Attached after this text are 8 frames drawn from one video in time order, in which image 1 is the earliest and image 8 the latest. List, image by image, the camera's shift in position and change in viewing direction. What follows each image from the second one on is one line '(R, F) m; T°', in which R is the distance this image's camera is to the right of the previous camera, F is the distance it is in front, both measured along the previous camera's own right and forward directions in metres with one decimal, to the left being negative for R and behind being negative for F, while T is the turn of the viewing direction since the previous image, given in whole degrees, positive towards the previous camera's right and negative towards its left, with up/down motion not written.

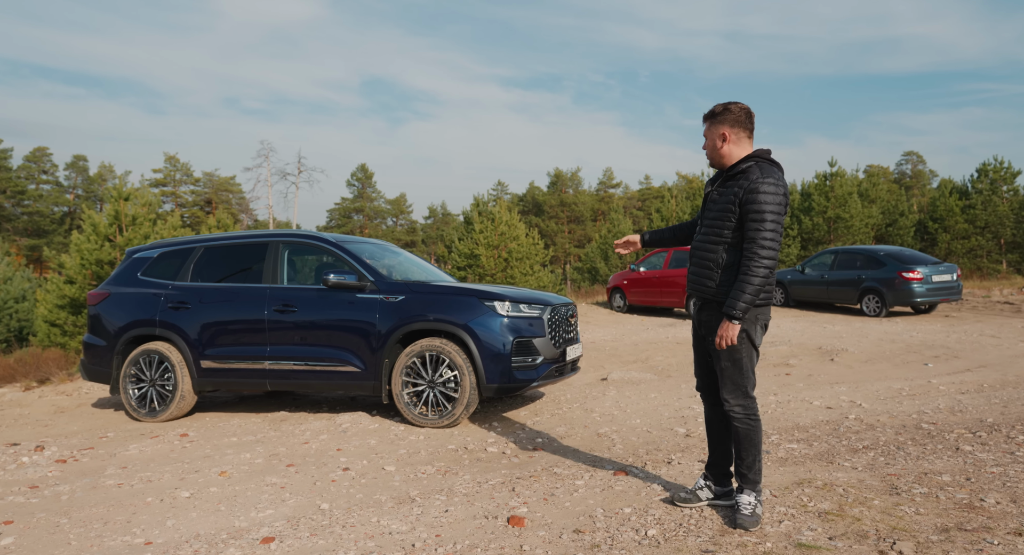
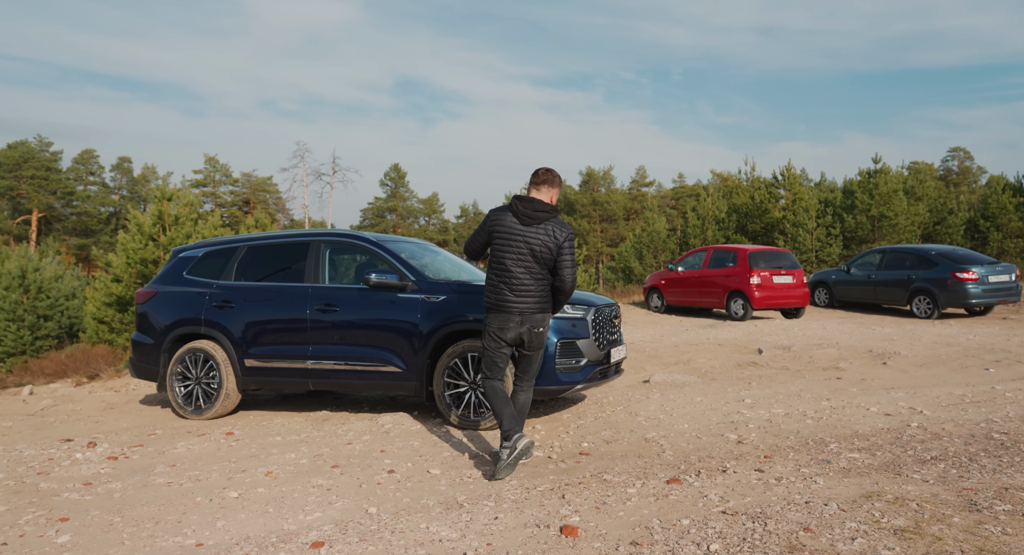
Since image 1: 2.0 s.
(-0.1, +0.1) m; -3°
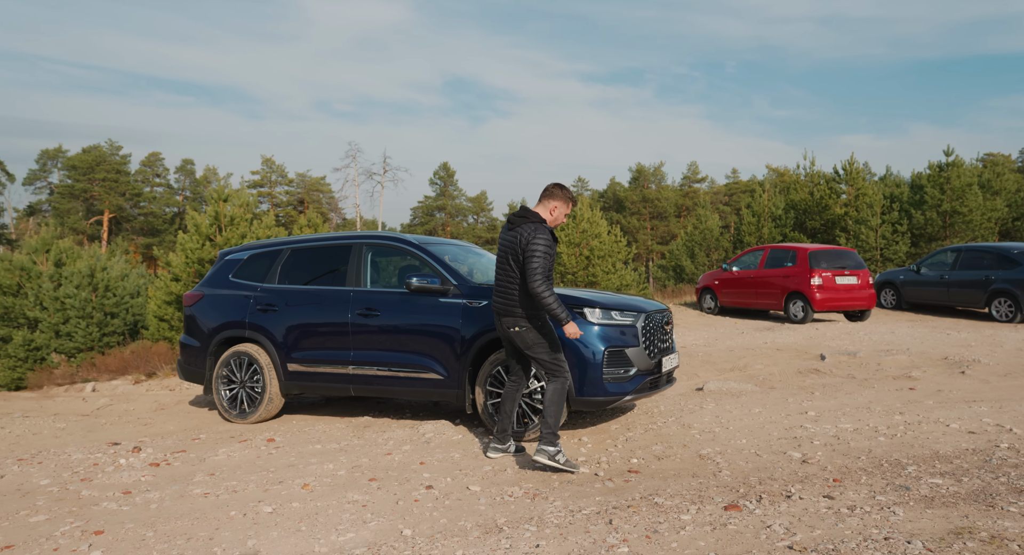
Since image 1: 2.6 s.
(0.0, +0.2) m; -4°
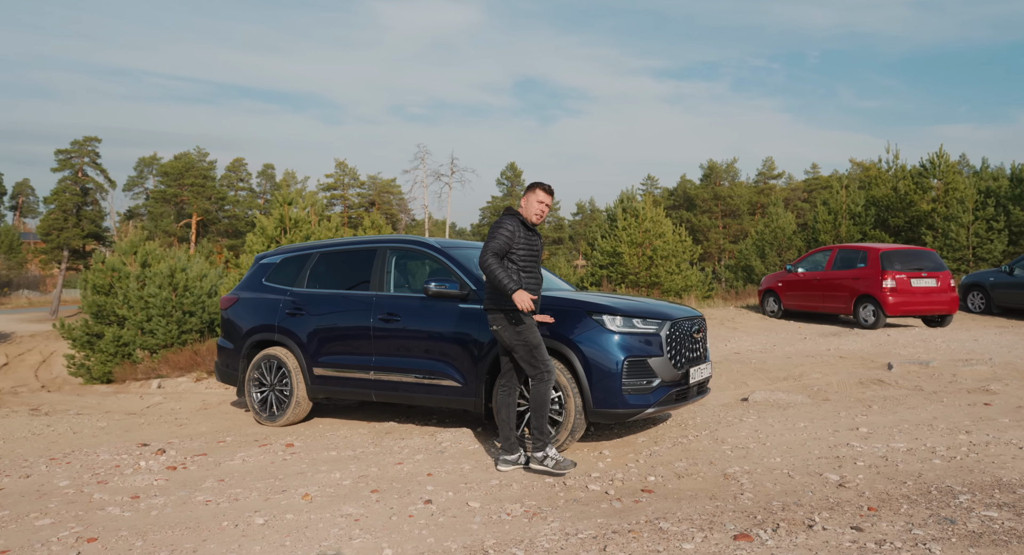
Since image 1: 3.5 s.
(+0.4, +0.2) m; -6°
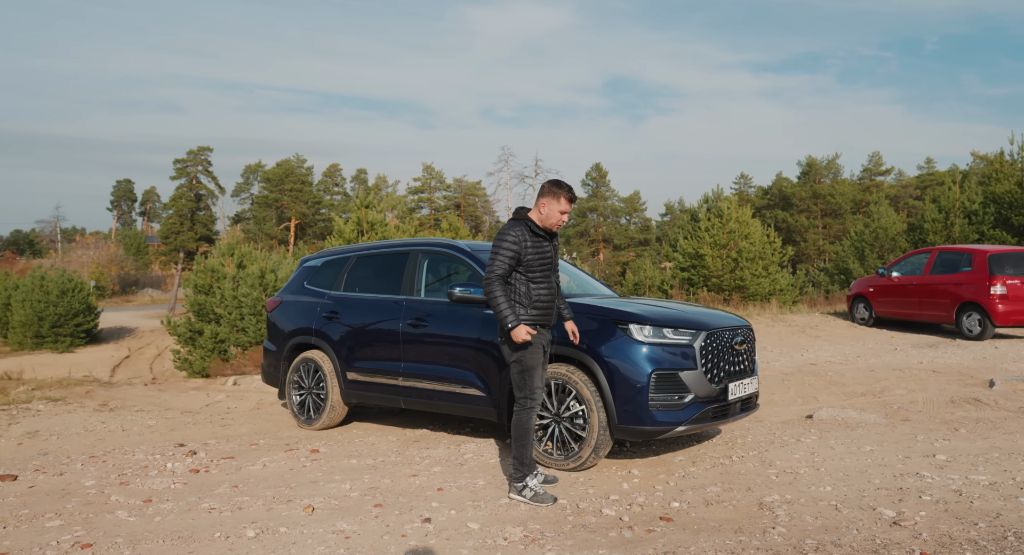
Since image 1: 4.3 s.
(+0.5, +0.3) m; -7°
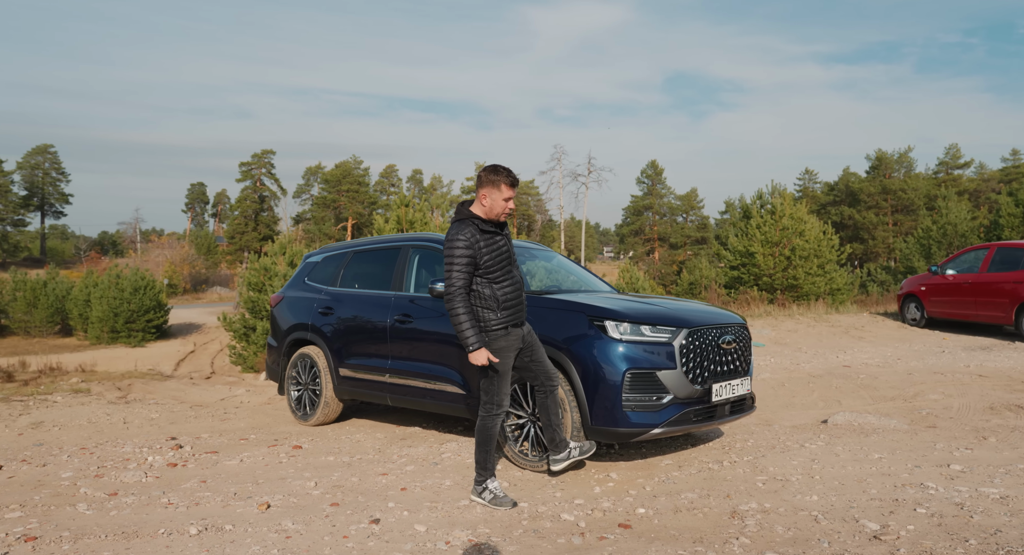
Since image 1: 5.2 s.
(+0.6, +0.2) m; -5°
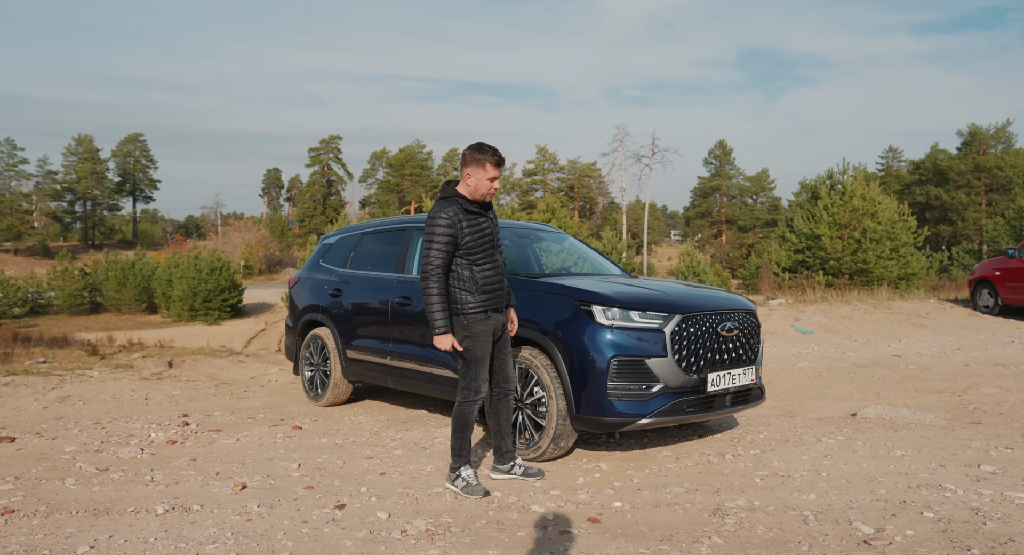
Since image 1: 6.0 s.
(+0.5, +0.2) m; -5°
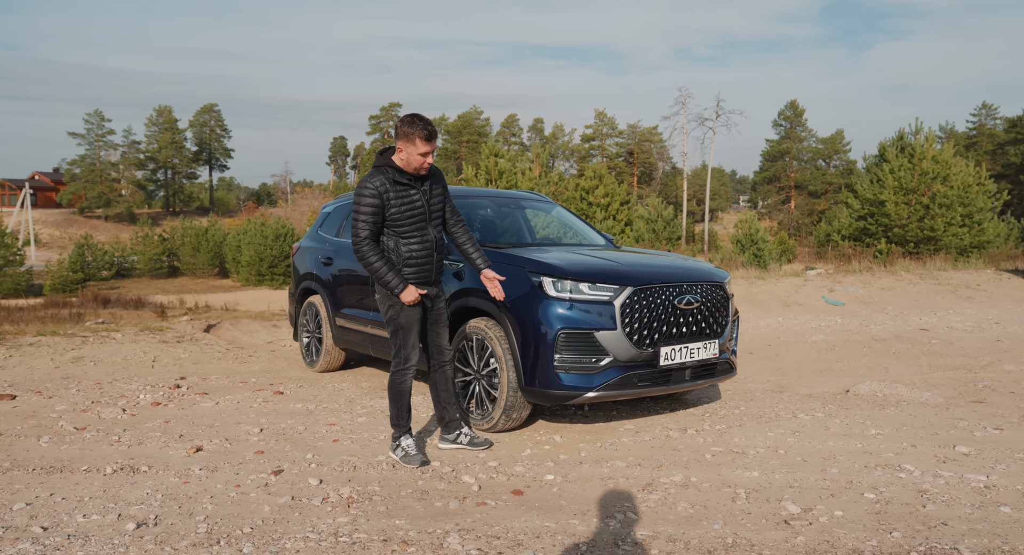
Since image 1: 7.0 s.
(+0.7, +0.1) m; -5°
